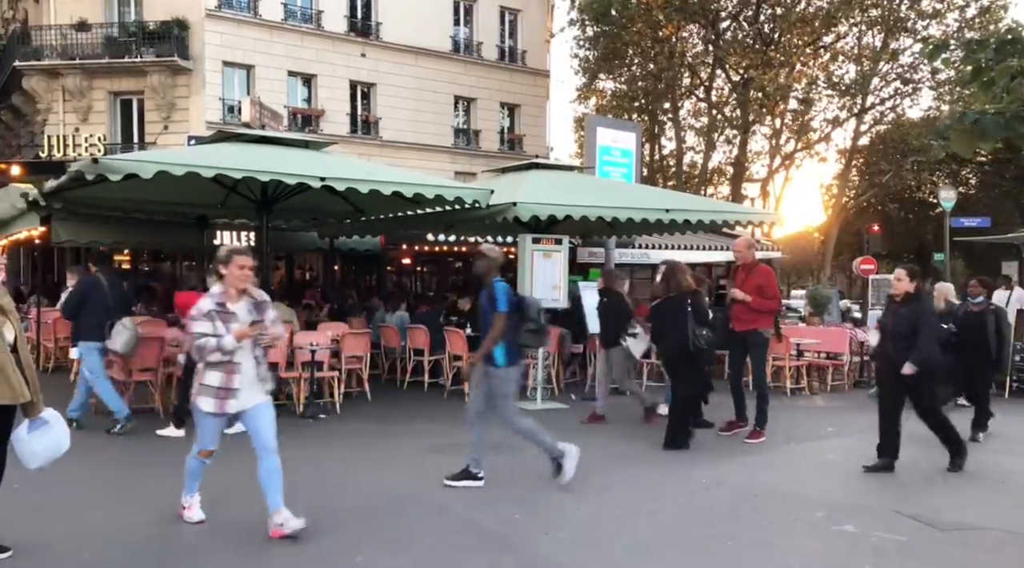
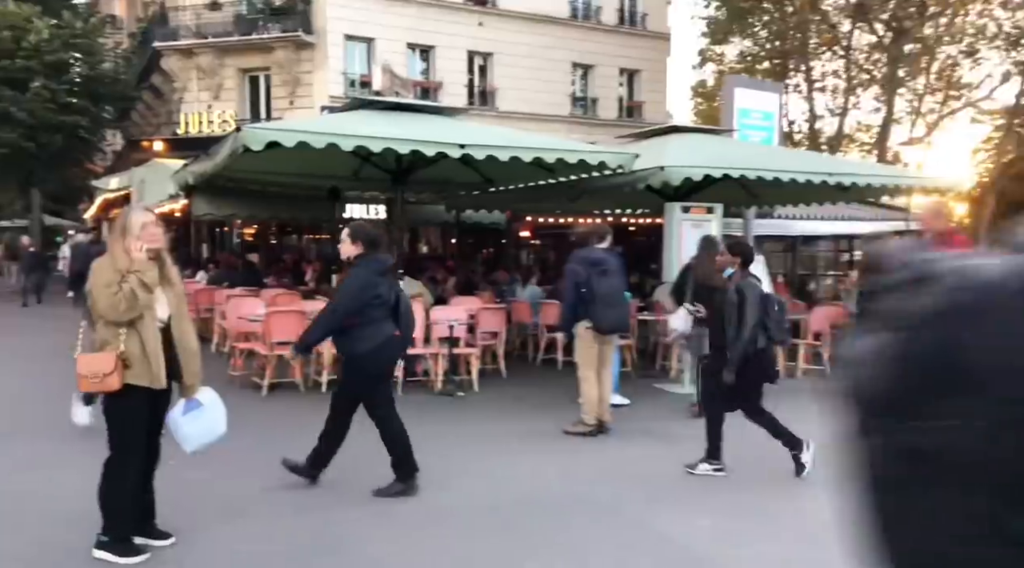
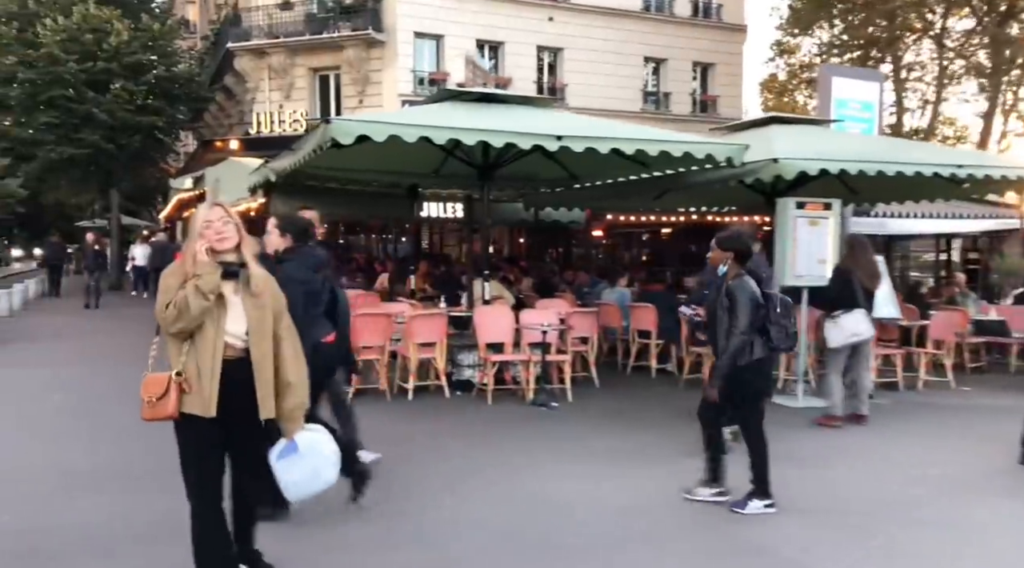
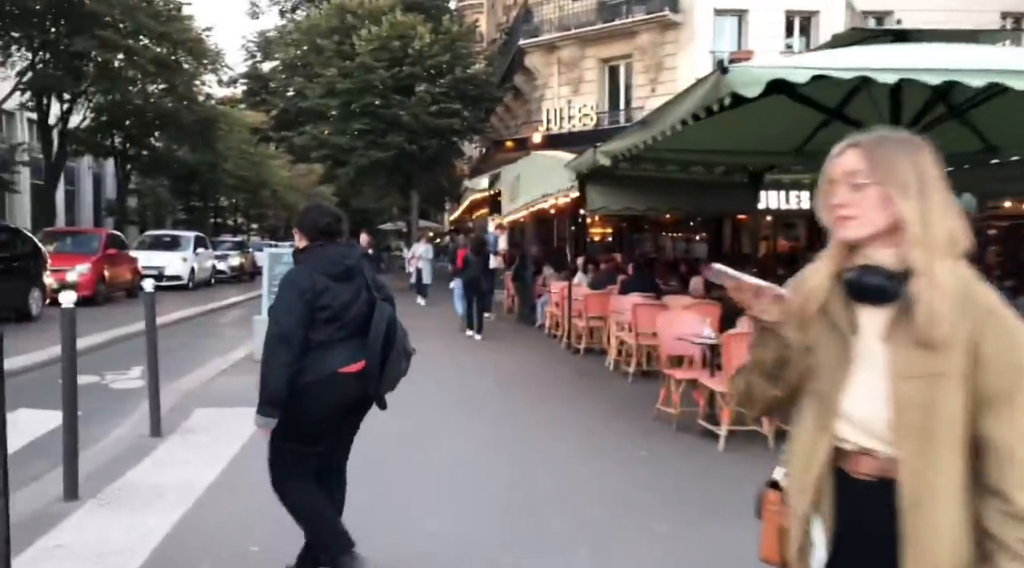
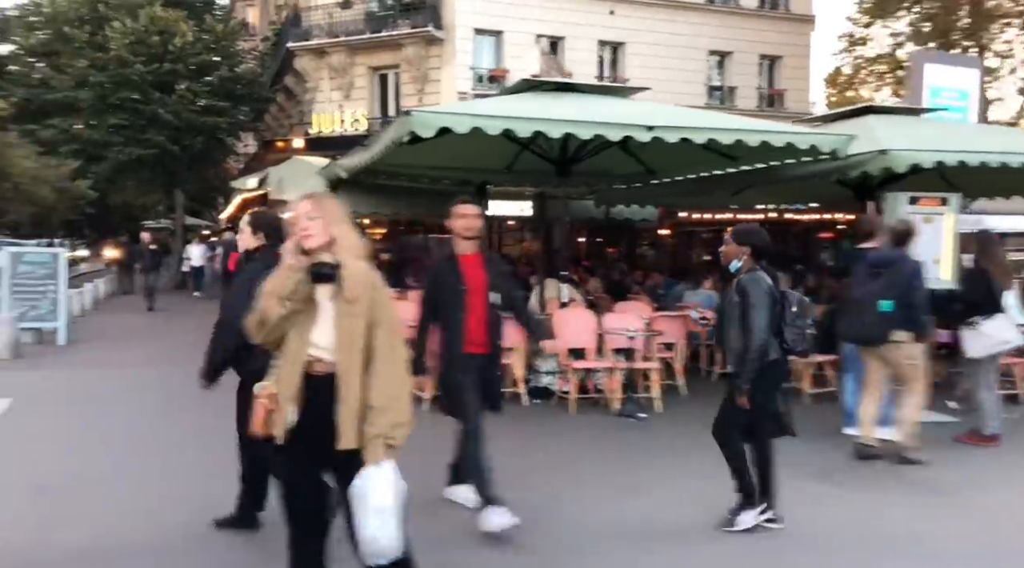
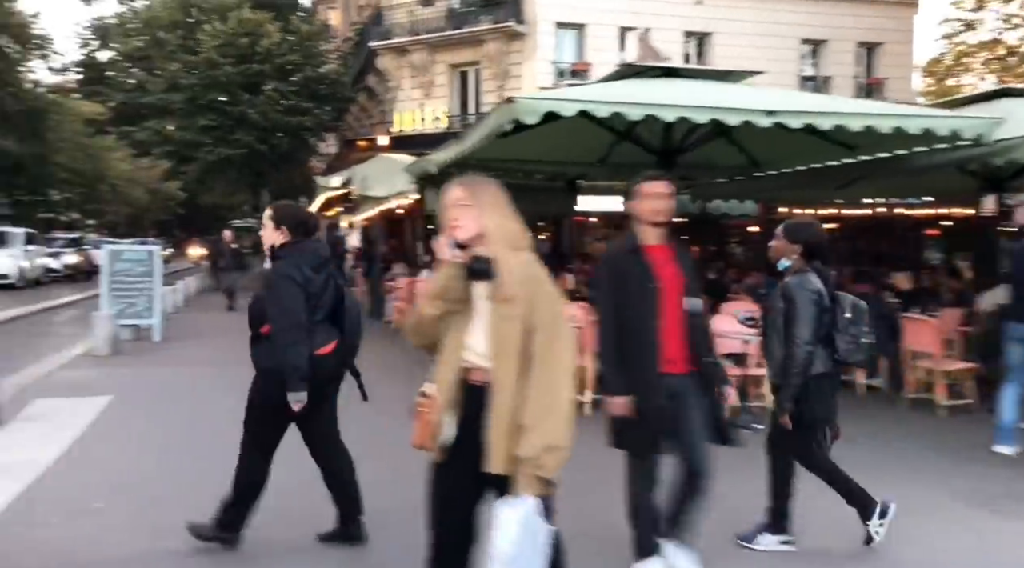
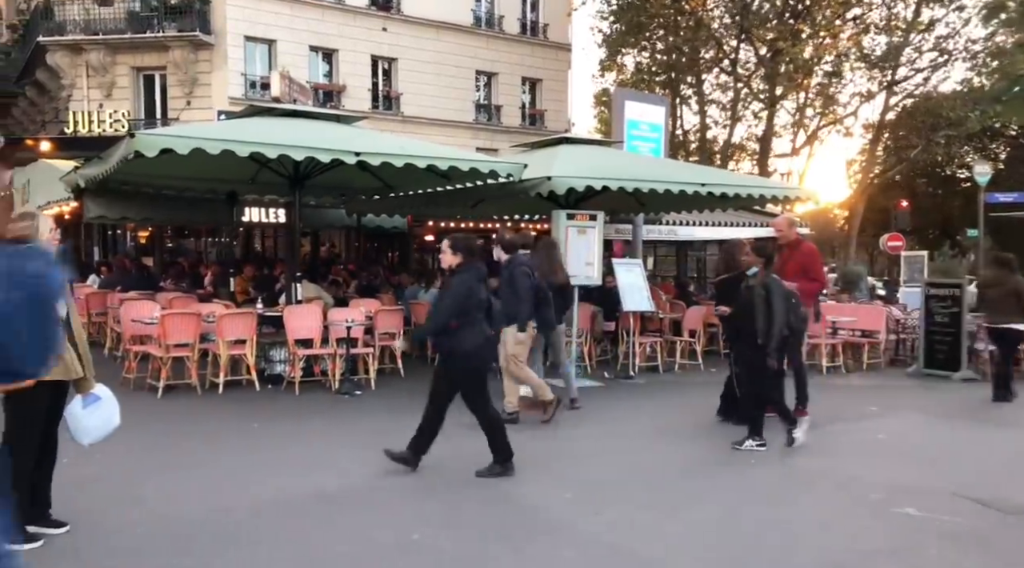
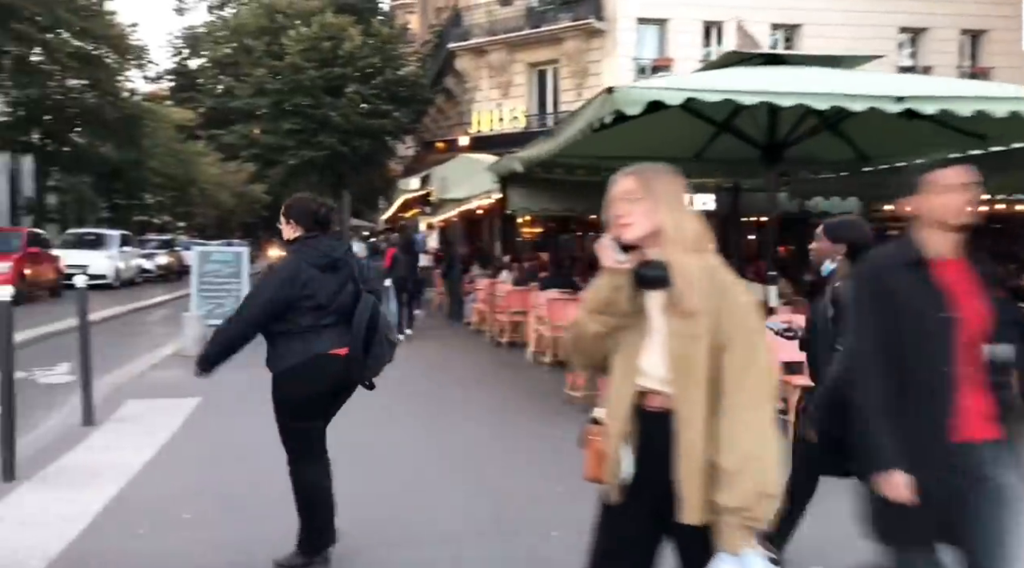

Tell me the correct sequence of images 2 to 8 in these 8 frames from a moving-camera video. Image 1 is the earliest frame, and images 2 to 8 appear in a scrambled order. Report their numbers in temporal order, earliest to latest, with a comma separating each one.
7, 2, 3, 5, 6, 8, 4
